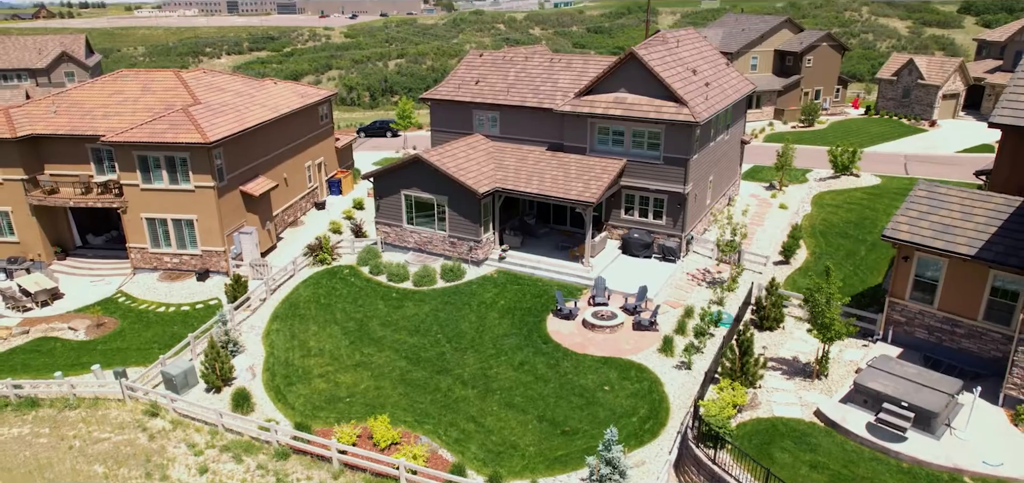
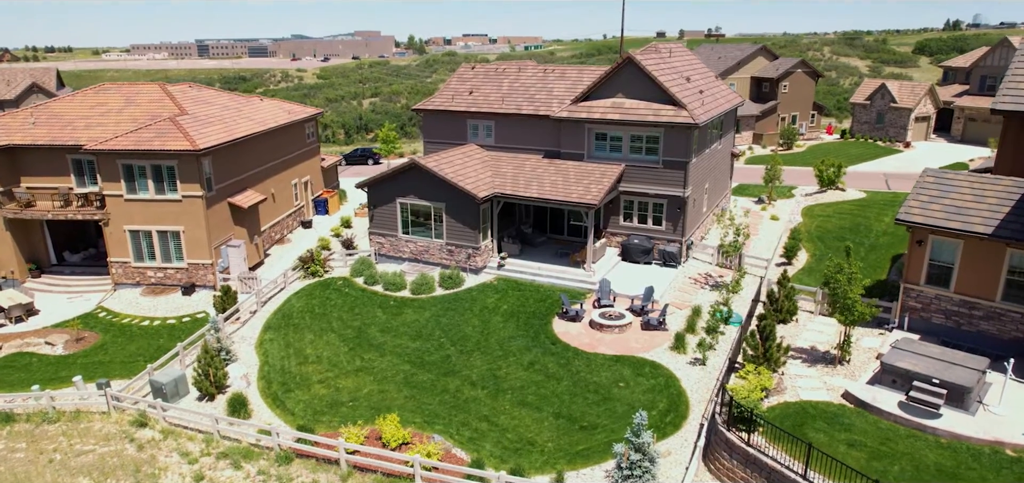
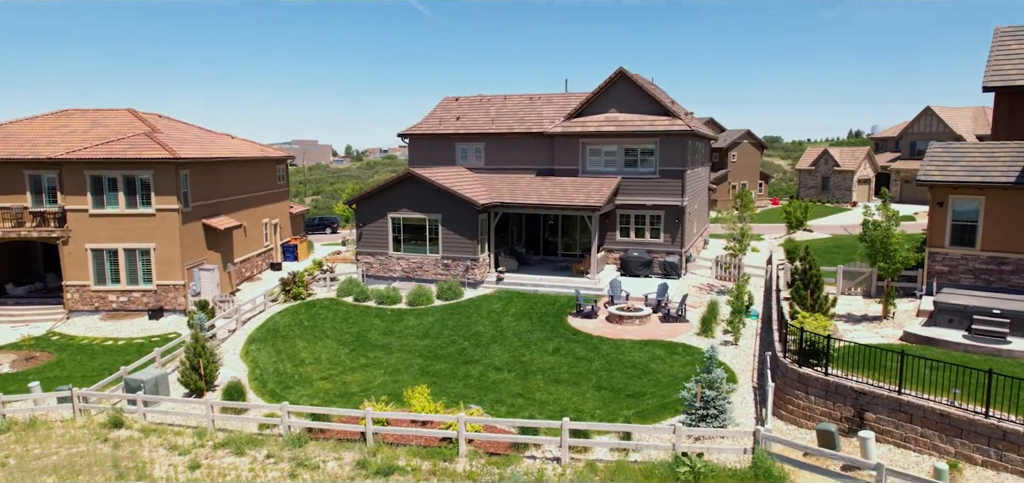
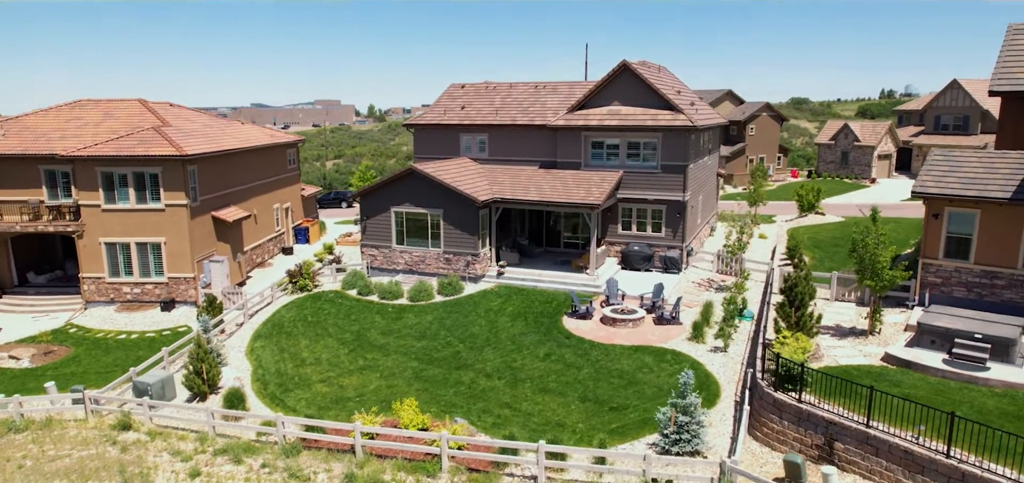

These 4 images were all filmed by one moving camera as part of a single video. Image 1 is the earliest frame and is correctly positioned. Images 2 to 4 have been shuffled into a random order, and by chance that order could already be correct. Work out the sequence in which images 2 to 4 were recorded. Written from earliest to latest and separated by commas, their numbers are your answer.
2, 4, 3
